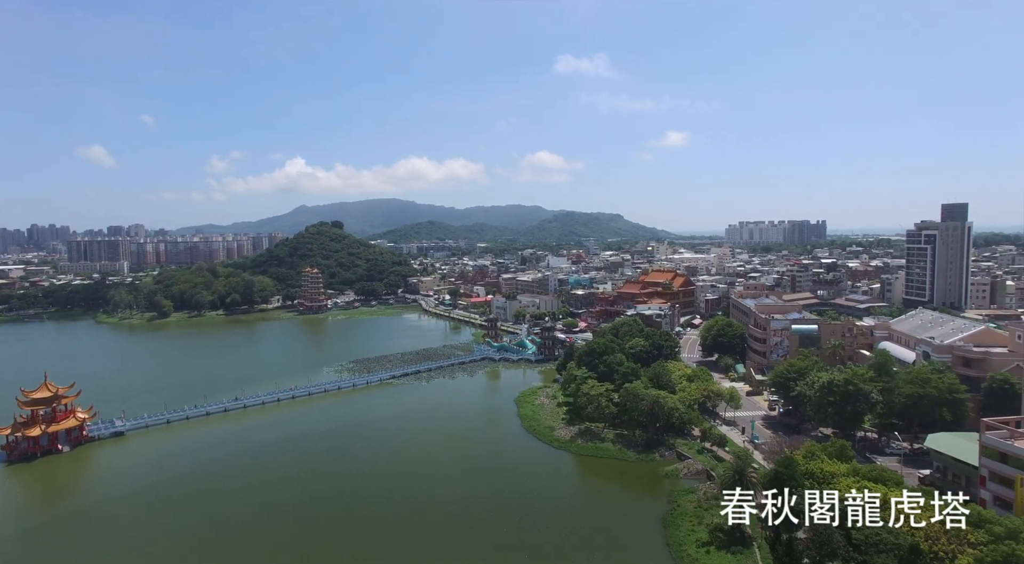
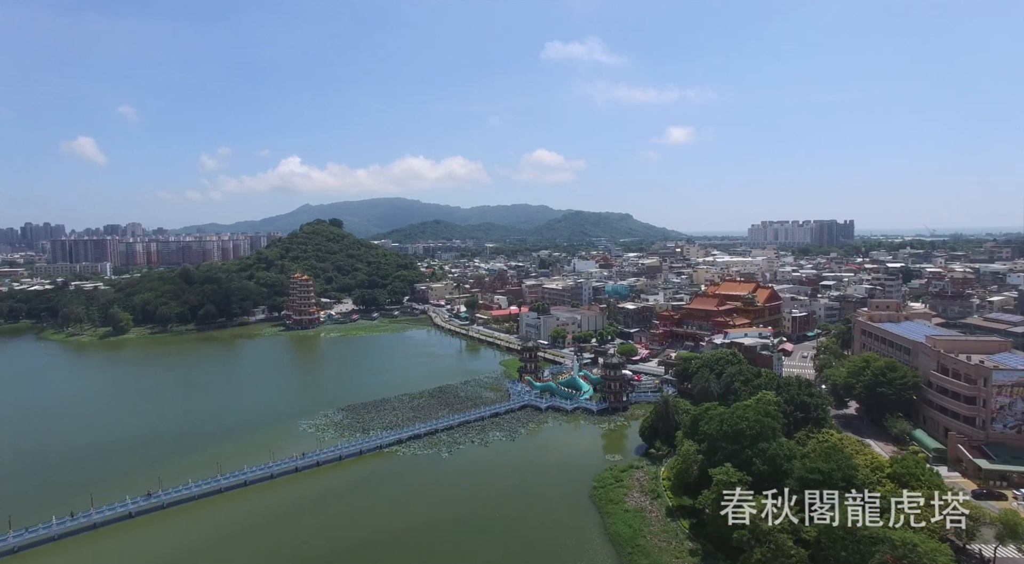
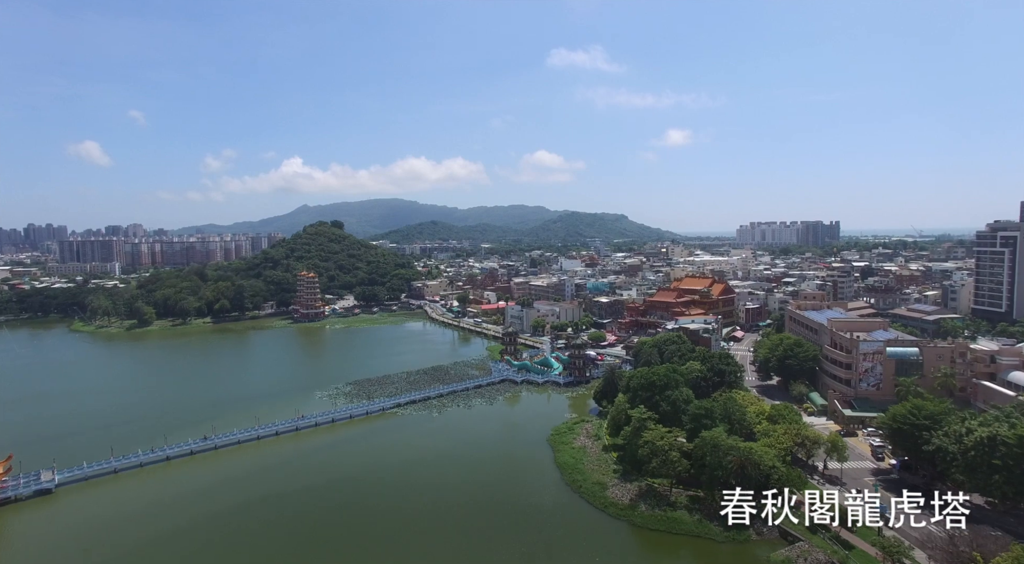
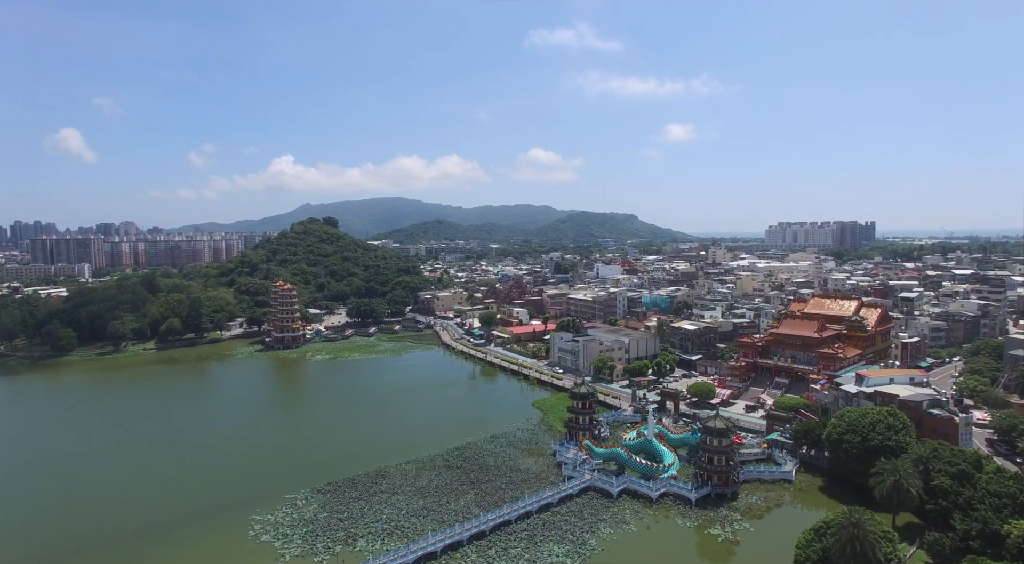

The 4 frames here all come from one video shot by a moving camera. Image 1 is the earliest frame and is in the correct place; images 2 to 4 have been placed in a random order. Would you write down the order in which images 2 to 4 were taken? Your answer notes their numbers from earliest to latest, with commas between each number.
3, 2, 4
